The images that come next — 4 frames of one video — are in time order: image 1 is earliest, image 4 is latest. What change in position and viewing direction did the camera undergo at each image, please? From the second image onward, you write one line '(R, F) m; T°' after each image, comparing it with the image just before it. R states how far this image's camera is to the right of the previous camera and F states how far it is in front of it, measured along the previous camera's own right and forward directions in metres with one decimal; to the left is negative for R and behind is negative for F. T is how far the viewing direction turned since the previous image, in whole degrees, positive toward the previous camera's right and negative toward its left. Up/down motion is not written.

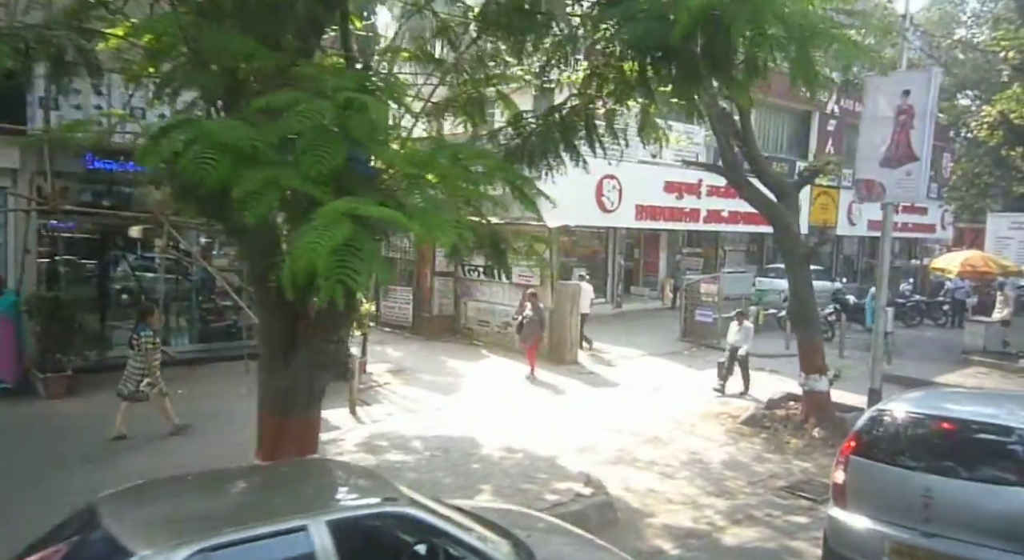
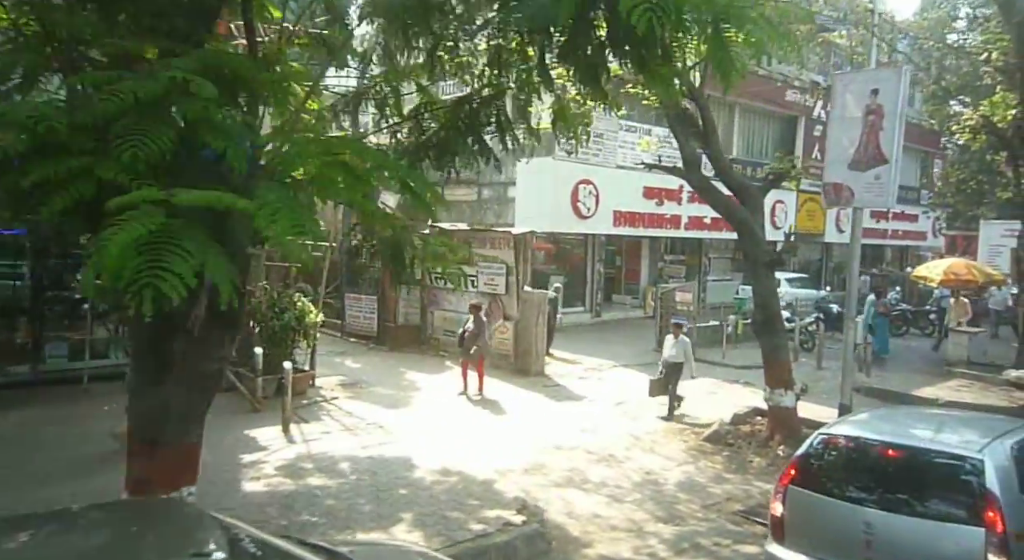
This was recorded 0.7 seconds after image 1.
(+0.6, +0.5) m; 0°
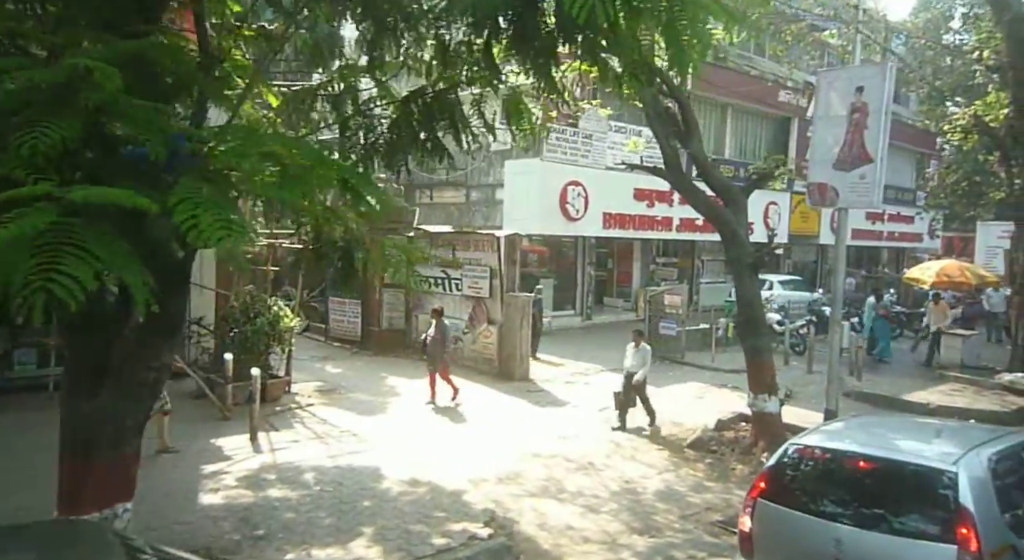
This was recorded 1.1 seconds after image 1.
(+0.3, +0.2) m; 0°
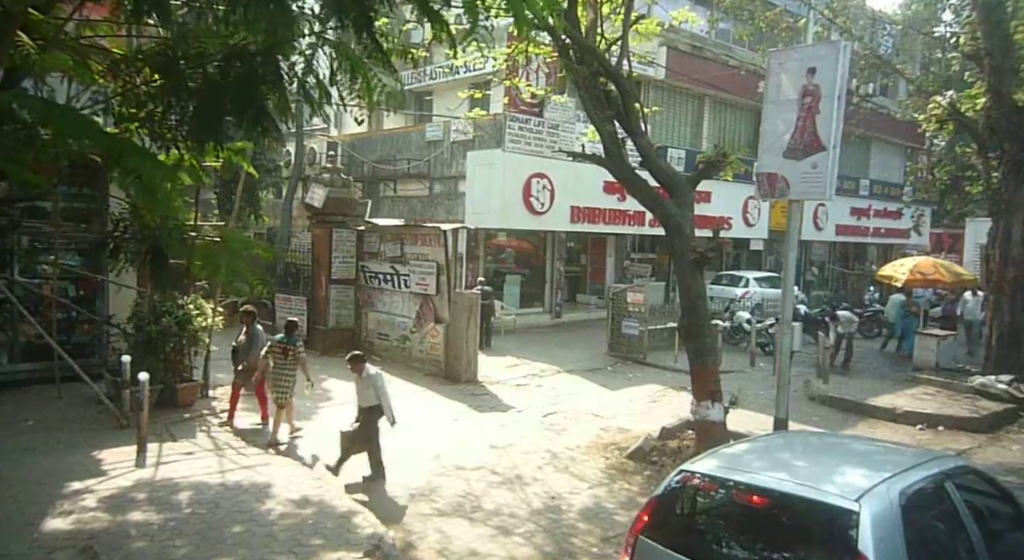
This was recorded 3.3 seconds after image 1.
(+0.9, +0.7) m; 0°
